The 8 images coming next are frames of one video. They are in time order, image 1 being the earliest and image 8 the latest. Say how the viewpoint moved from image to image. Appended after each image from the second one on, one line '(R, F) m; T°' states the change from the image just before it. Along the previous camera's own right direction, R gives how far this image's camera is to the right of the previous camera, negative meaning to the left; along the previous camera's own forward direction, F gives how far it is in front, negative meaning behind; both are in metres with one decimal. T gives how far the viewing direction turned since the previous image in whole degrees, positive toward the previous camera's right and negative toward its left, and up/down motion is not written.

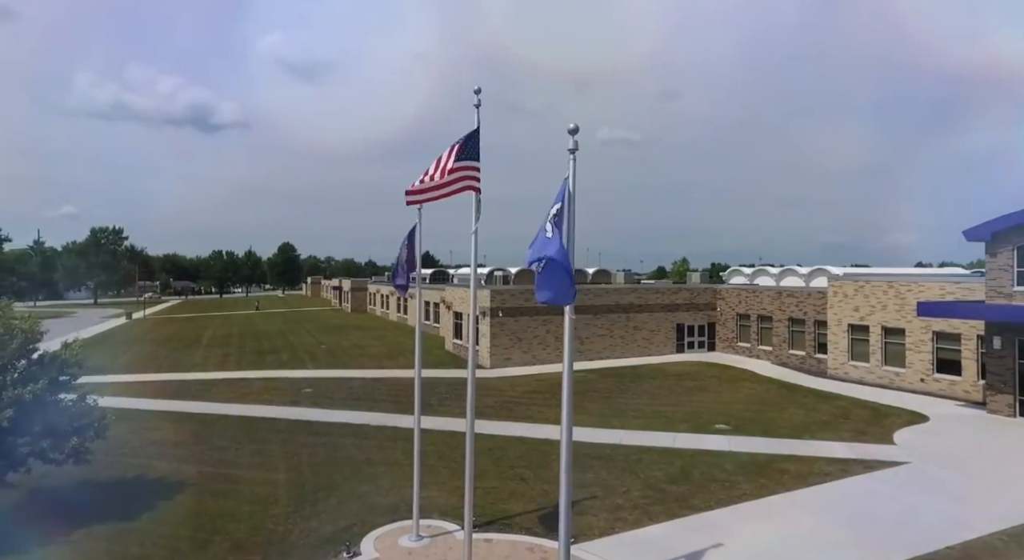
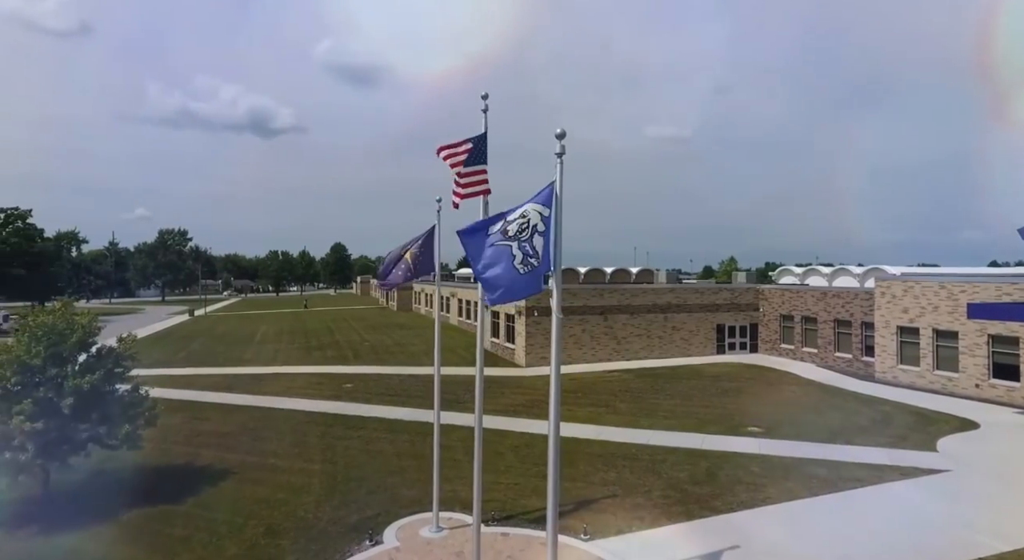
(+0.8, -0.3) m; -5°
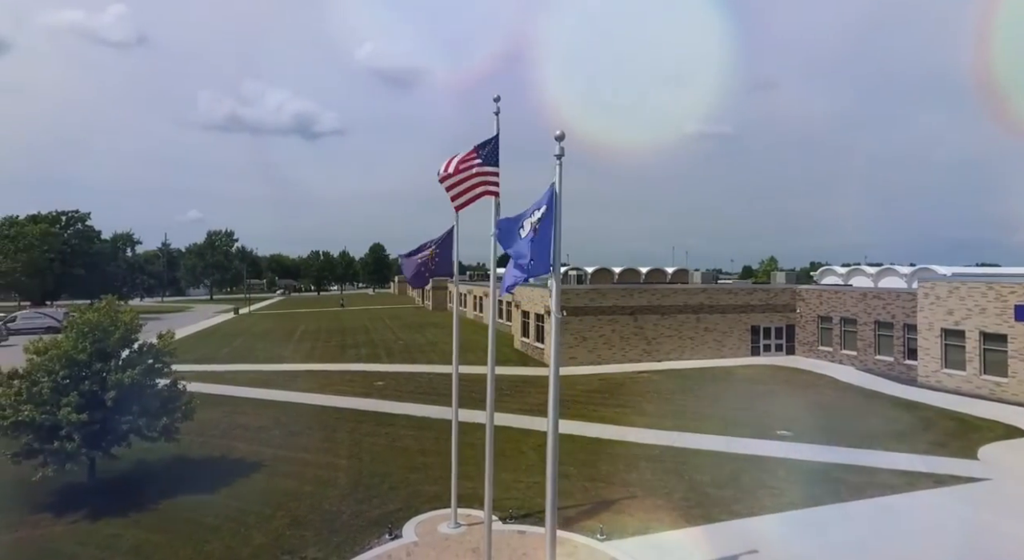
(+0.5, -0.1) m; -4°
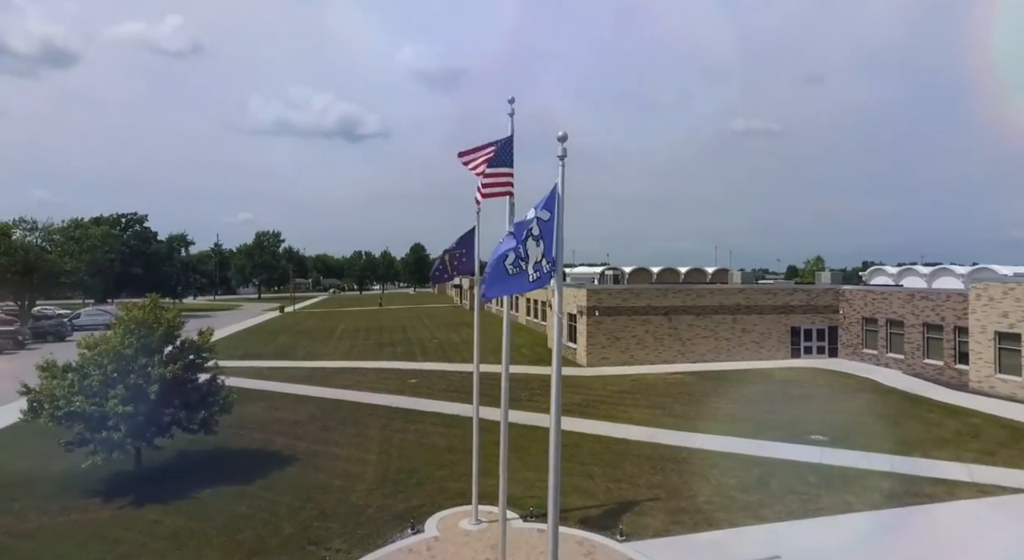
(+0.5, -0.1) m; -4°
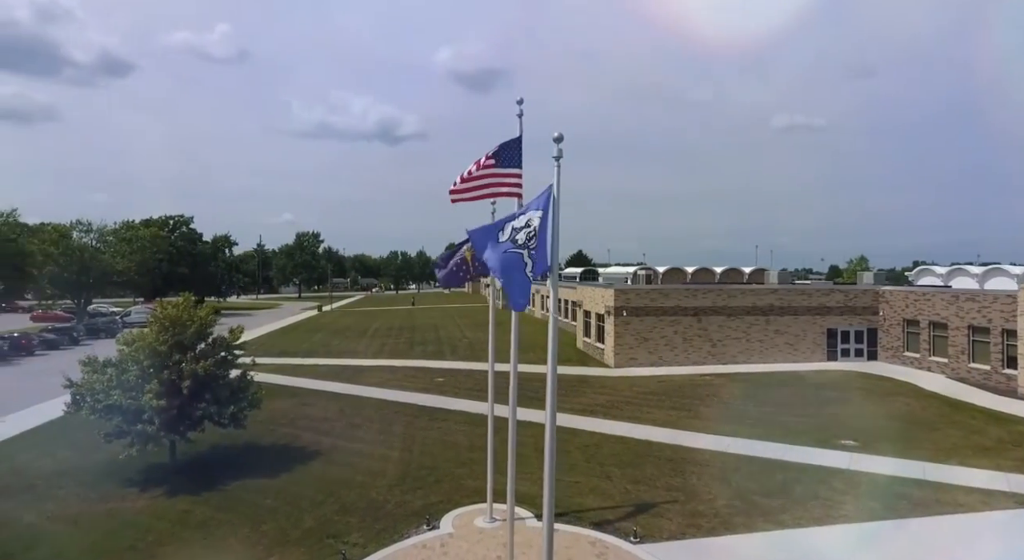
(+0.6, 0.0) m; -4°
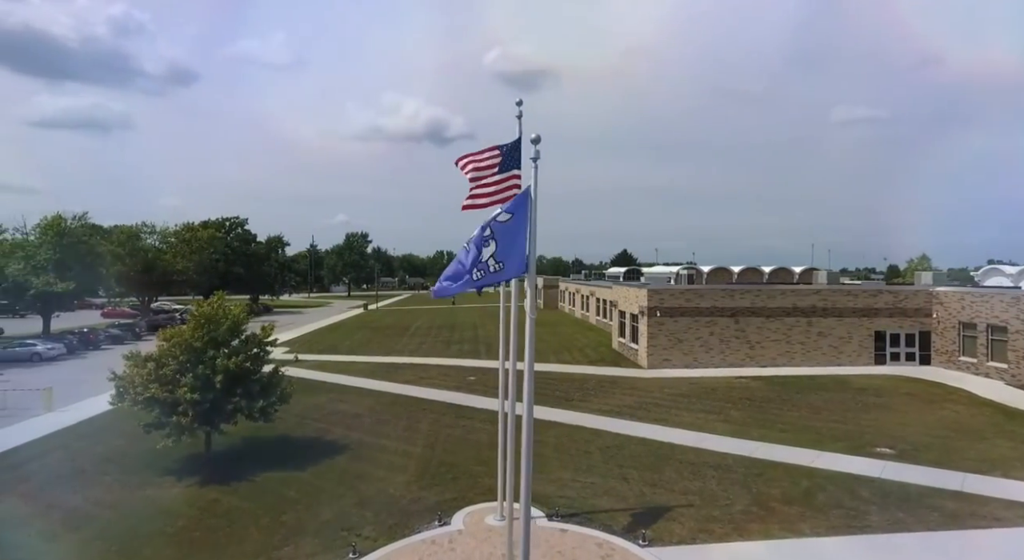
(+1.0, 0.0) m; -5°
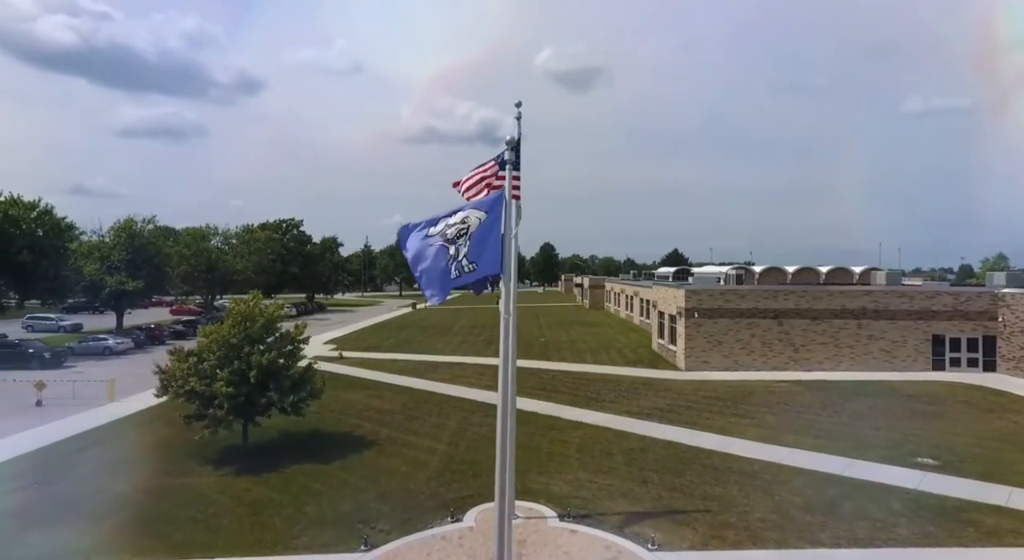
(+1.1, +0.1) m; -6°
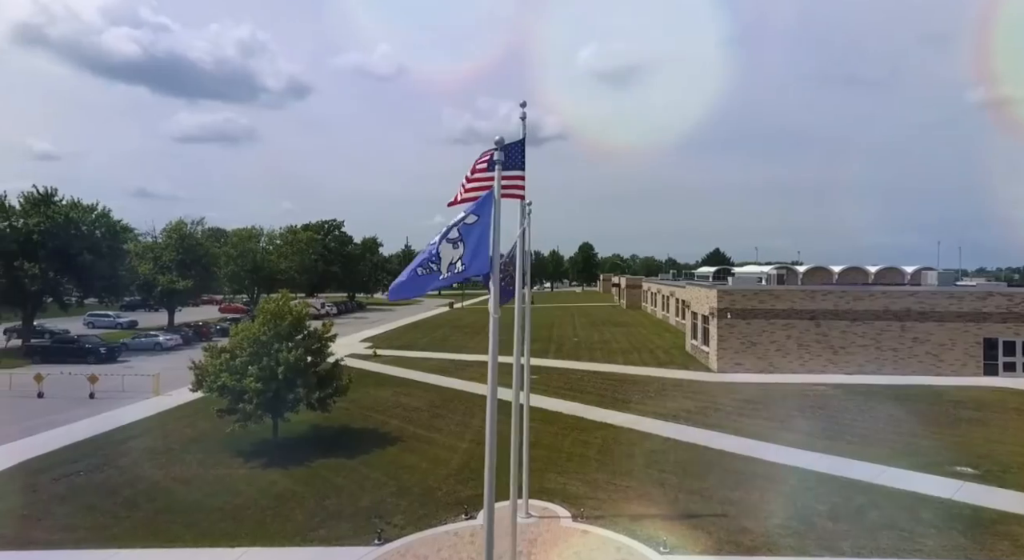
(+0.7, +0.1) m; -4°
